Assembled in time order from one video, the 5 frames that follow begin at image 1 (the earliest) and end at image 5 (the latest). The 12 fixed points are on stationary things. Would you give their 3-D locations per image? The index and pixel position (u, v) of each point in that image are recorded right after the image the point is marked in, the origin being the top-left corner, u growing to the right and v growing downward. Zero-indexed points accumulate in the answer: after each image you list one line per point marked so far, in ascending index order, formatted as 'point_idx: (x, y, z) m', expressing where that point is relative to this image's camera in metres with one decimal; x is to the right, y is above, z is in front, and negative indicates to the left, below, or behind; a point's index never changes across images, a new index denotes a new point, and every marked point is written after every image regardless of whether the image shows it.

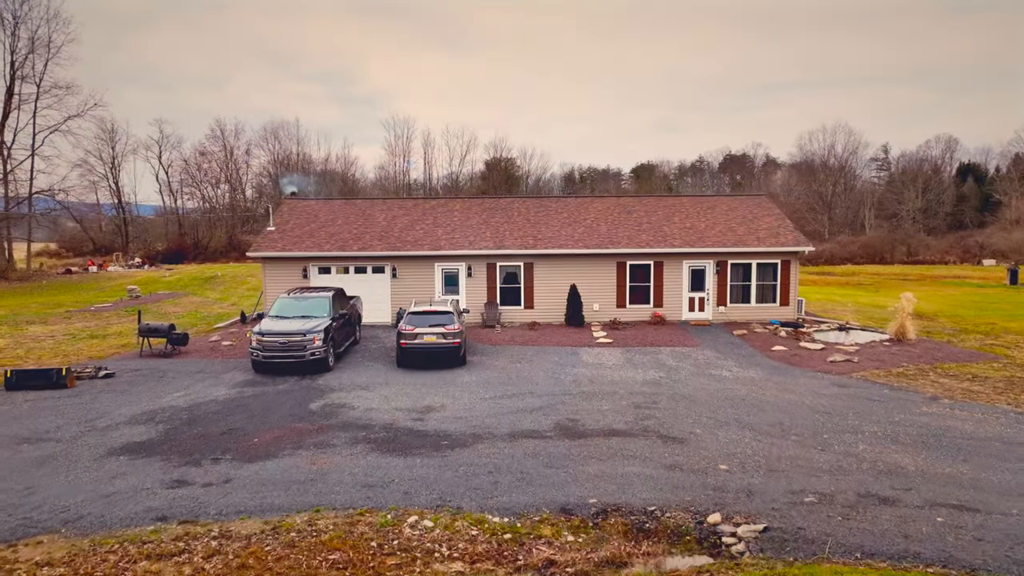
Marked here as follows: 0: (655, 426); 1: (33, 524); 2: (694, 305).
0: (+2.5, -2.4, +9.4) m
1: (-5.9, -2.9, +6.6) m
2: (+6.5, -0.6, +18.7) m
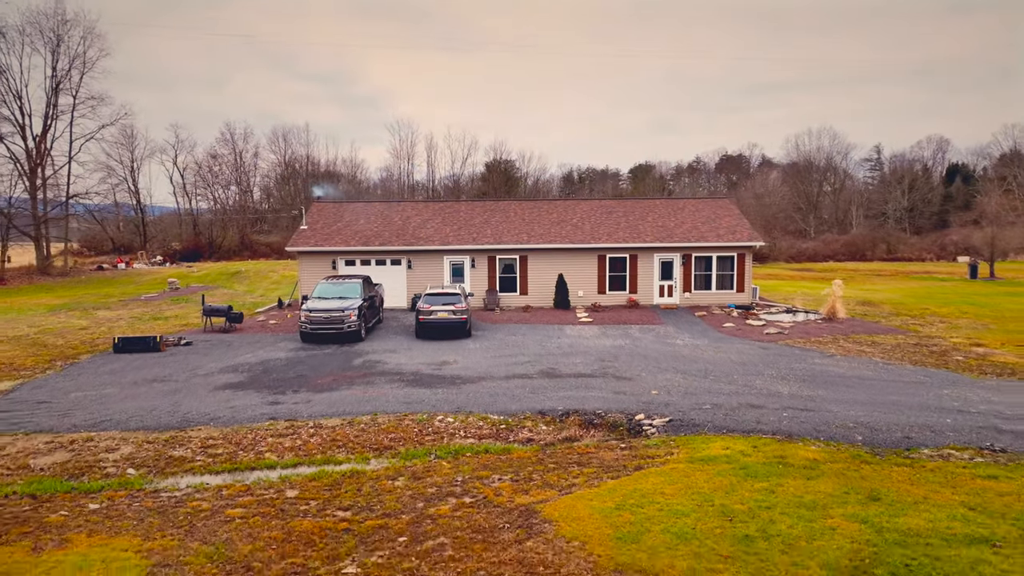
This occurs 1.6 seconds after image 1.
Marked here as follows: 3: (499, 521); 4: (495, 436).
0: (+2.4, -2.0, +12.7) m
1: (-6.1, -2.5, +9.9) m
2: (+6.3, -0.2, +22.0) m
3: (-0.1, -2.8, +6.4) m
4: (-0.3, -2.6, +9.2) m
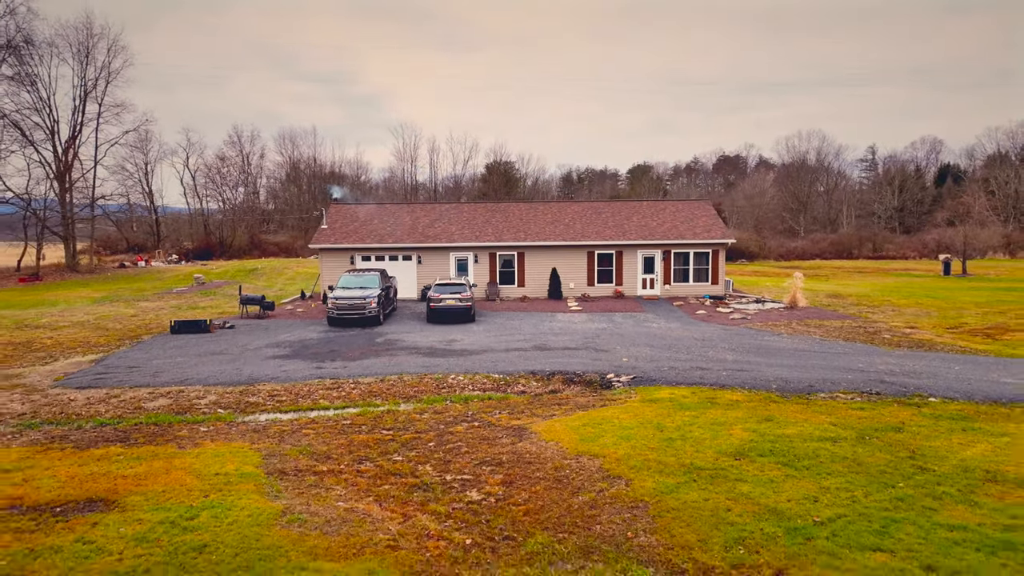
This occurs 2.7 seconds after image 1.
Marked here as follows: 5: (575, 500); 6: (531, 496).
0: (+2.4, -1.6, +15.3) m
1: (-6.1, -2.2, +12.6) m
2: (+6.3, +0.2, +24.6) m
3: (-0.2, -2.5, +9.0) m
4: (-0.4, -2.2, +11.8) m
5: (+0.8, -2.7, +6.7) m
6: (+0.2, -2.7, +6.8) m
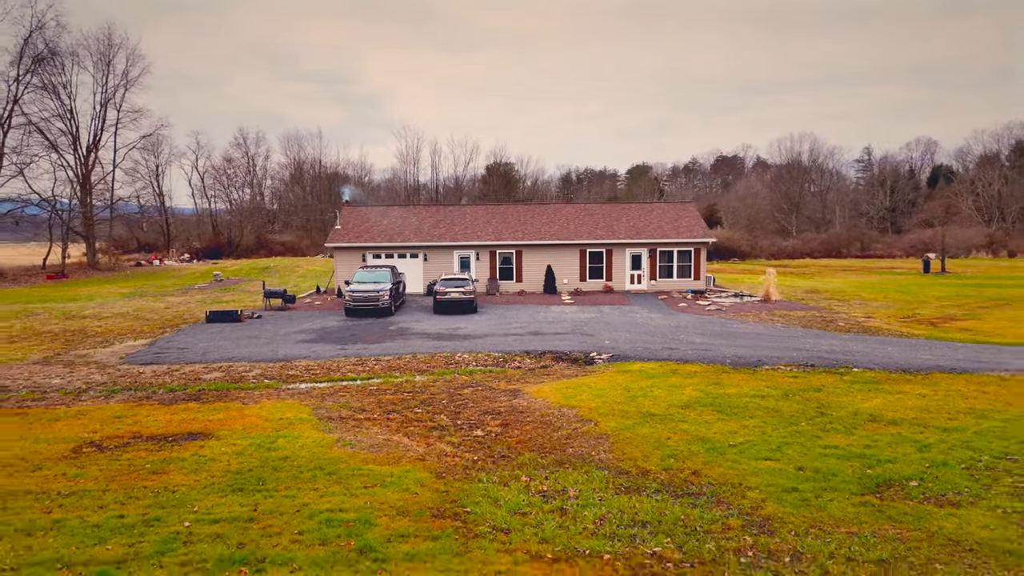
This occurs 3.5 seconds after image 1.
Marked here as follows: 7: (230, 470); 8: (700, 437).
0: (+2.3, -1.4, +17.5) m
1: (-6.2, -1.9, +14.7) m
2: (+6.2, +0.4, +26.8) m
3: (-0.3, -2.3, +11.2) m
4: (-0.4, -2.0, +14.0) m
5: (+0.7, -2.4, +8.8) m
6: (+0.2, -2.5, +9.0) m
7: (-3.9, -2.5, +7.3) m
8: (+3.0, -2.4, +8.4) m
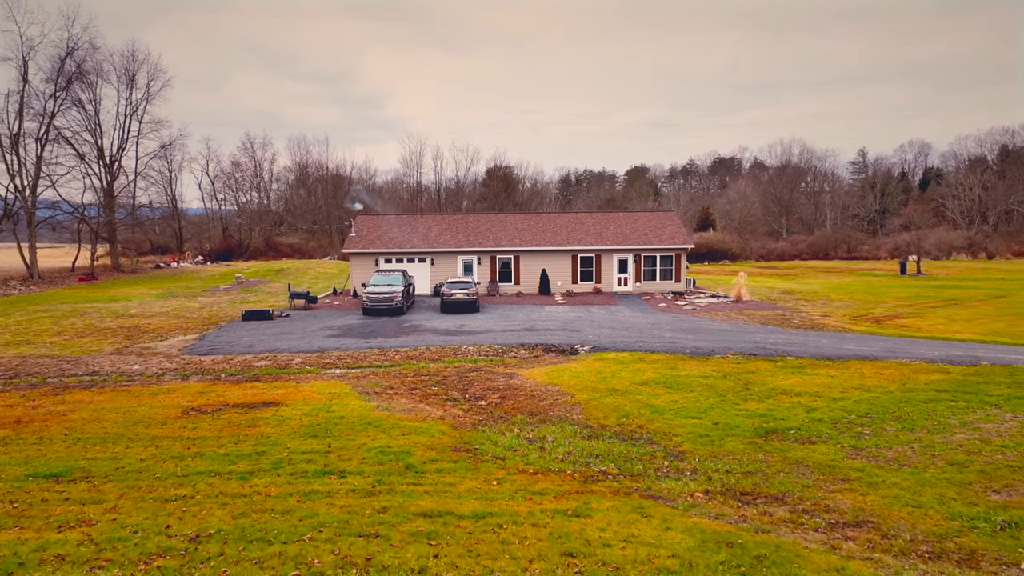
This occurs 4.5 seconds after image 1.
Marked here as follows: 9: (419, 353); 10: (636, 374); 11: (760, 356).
0: (+2.2, -1.5, +20.3) m
1: (-6.3, -2.0, +17.5) m
2: (+6.1, +0.3, +29.6) m
3: (-0.4, -2.3, +14.0) m
4: (-0.5, -2.1, +16.8) m
5: (+0.7, -2.5, +11.6) m
6: (+0.1, -2.5, +11.7) m
7: (-4.0, -2.6, +10.1) m
8: (+2.9, -2.5, +11.2) m
9: (-3.0, -2.1, +16.9) m
10: (+3.2, -2.2, +13.5) m
11: (+7.2, -2.0, +15.3) m
